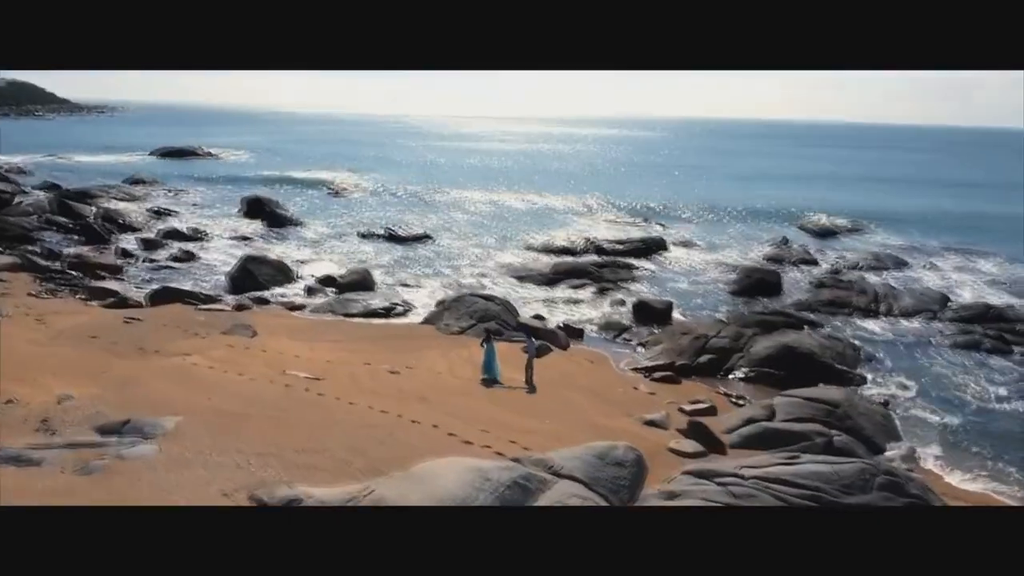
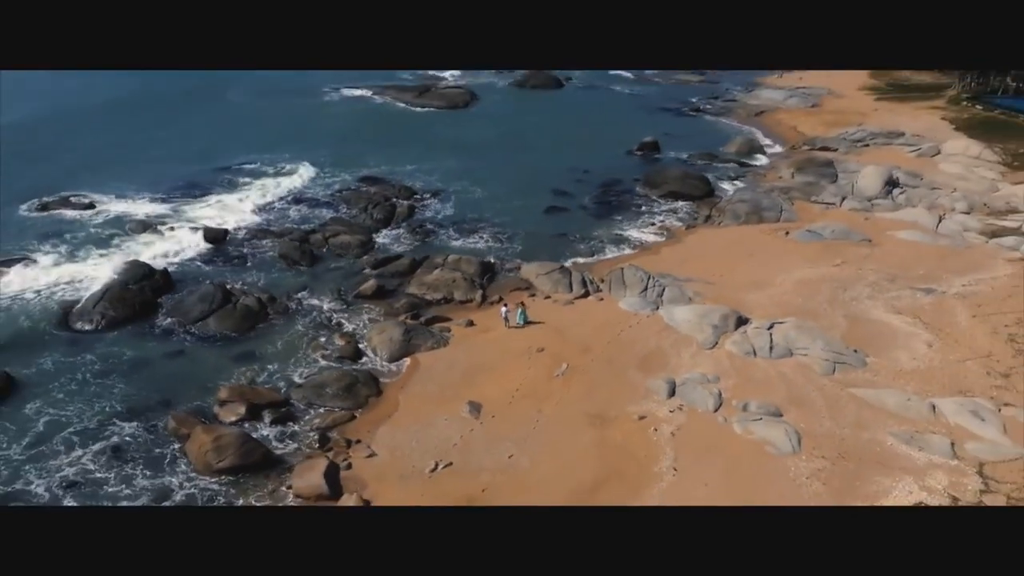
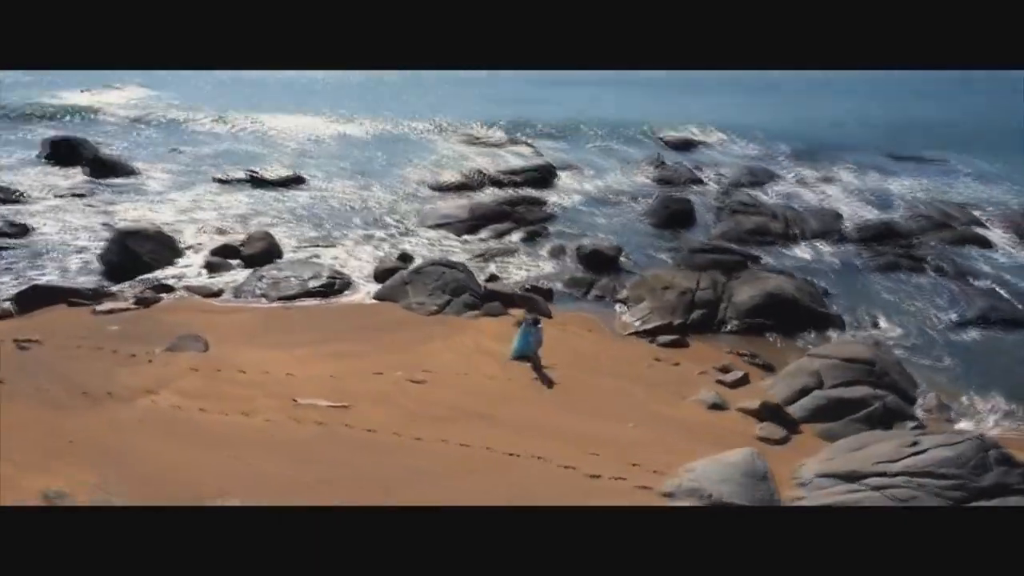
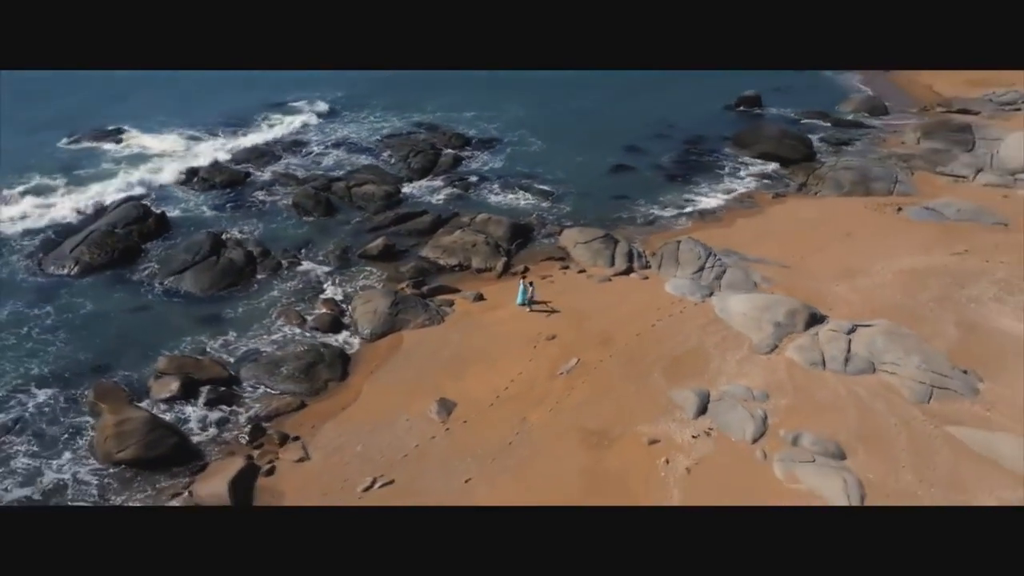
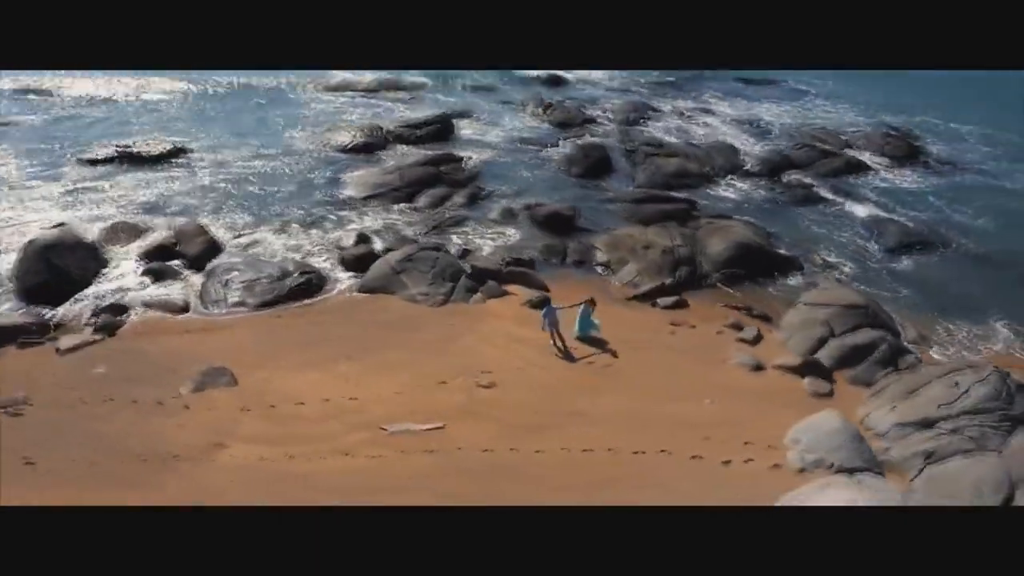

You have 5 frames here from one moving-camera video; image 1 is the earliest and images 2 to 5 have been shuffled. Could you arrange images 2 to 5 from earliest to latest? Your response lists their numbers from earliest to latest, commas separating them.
3, 5, 4, 2
